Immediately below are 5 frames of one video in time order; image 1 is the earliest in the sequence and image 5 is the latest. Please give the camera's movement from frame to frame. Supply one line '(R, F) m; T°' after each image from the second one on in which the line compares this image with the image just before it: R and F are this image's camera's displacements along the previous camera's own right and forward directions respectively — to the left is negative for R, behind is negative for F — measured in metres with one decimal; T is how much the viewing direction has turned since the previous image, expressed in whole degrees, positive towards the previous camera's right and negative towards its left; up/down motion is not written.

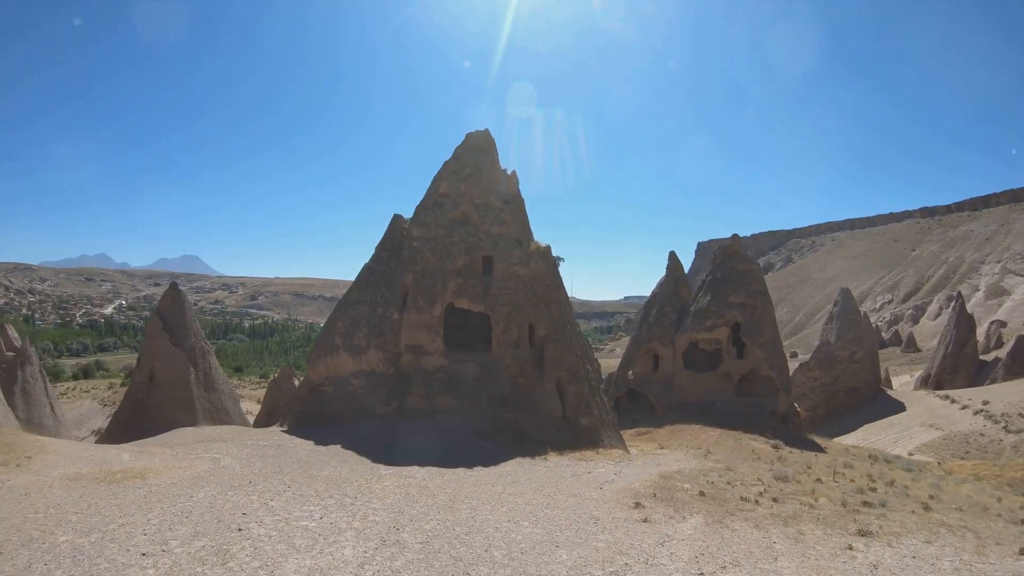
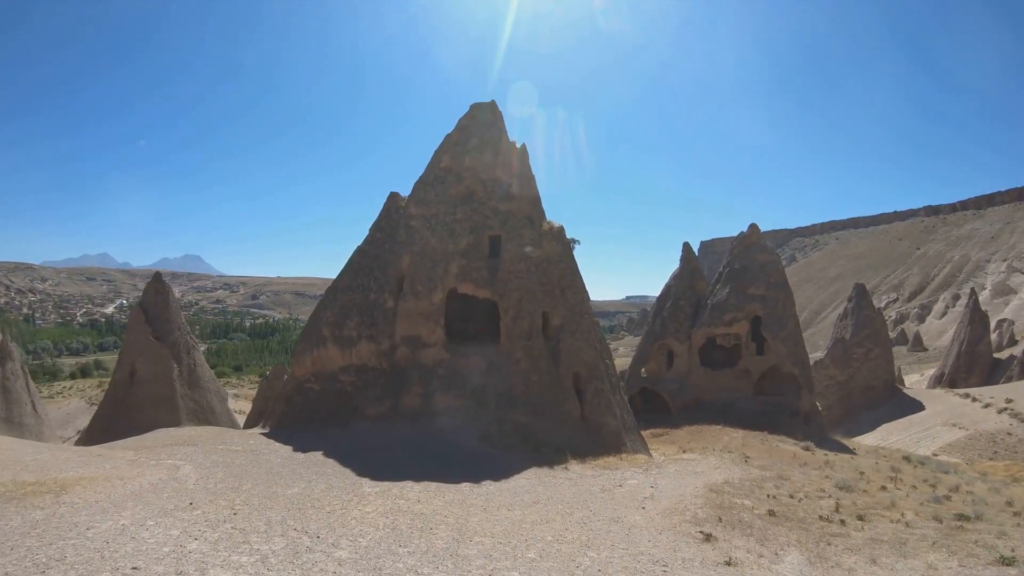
(-0.2, +1.8) m; 0°
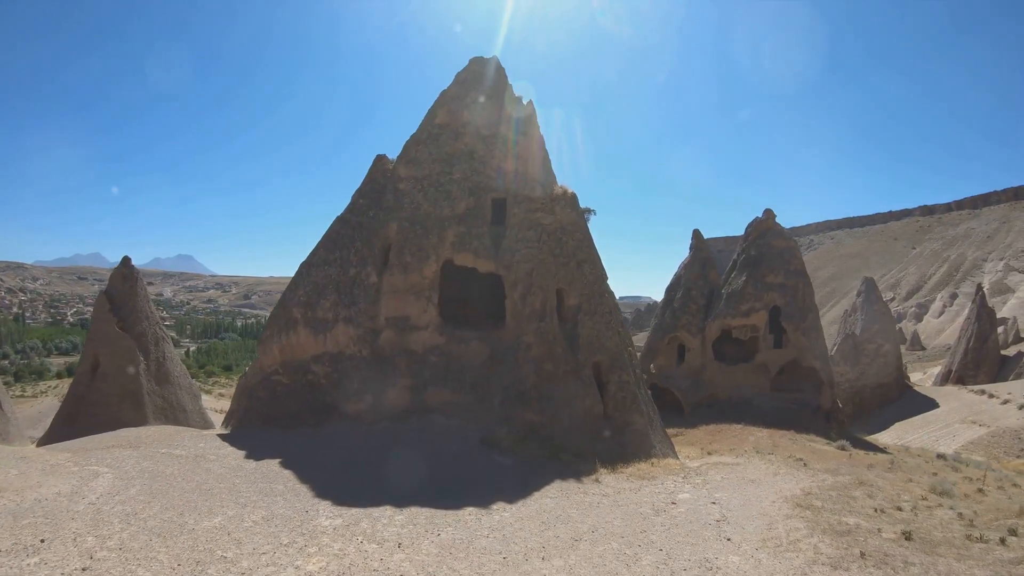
(-0.2, +2.2) m; +1°
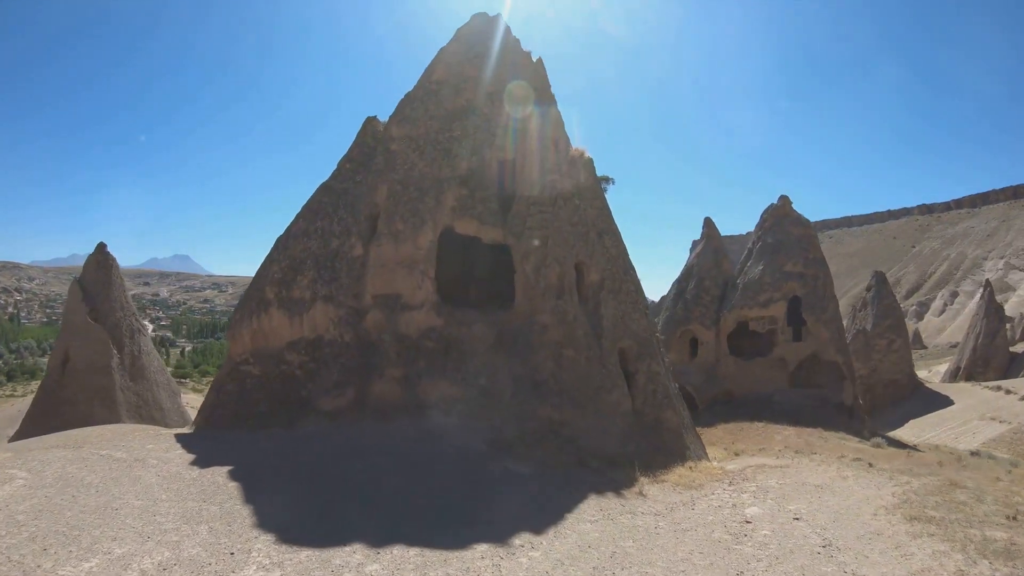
(-0.2, +1.7) m; 0°
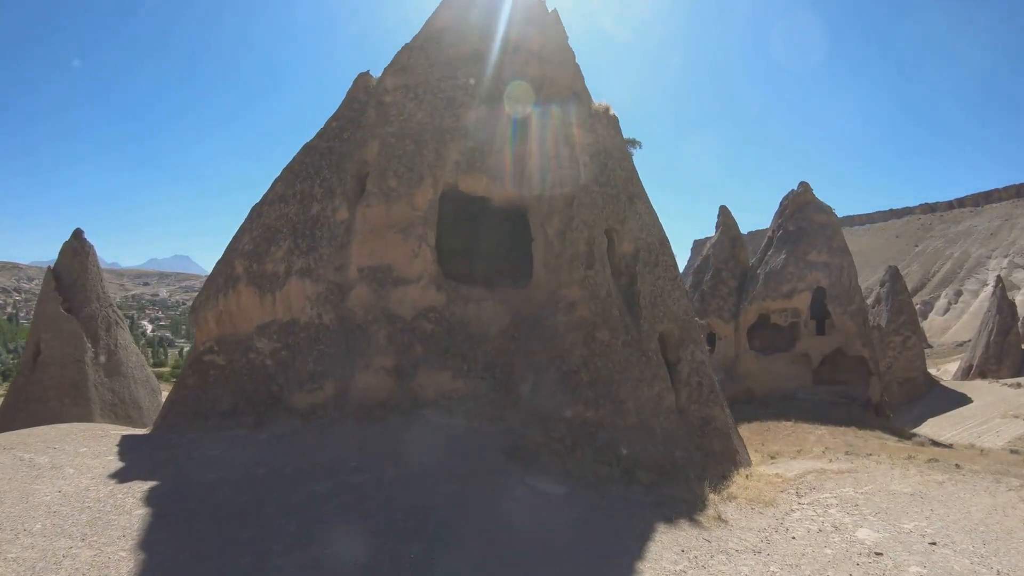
(-0.2, +1.6) m; 0°
